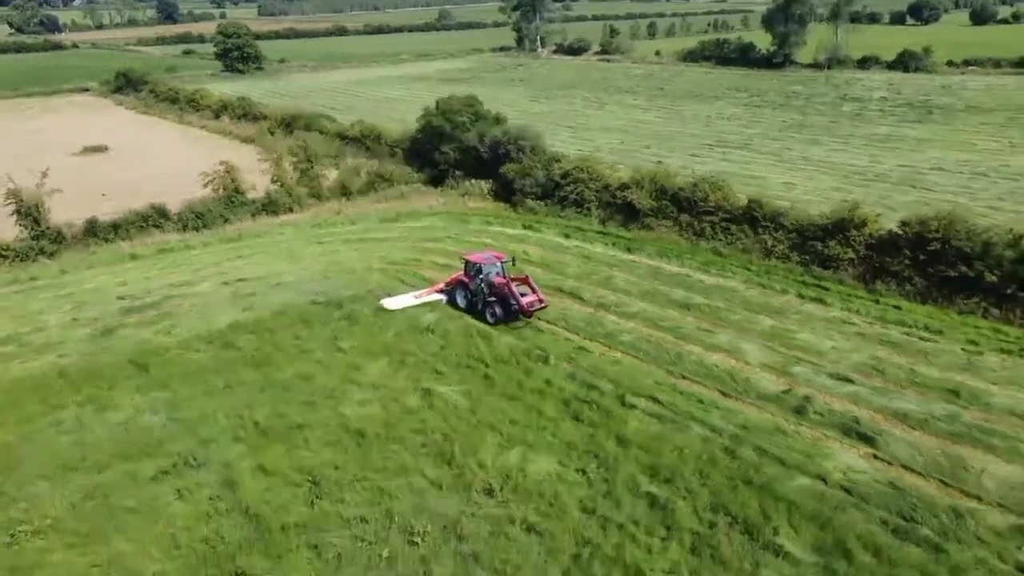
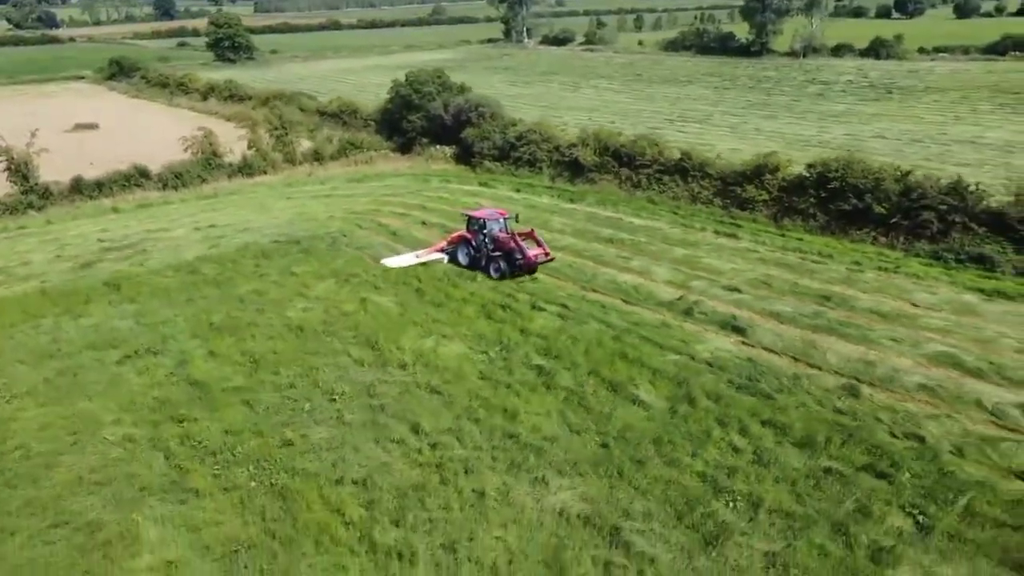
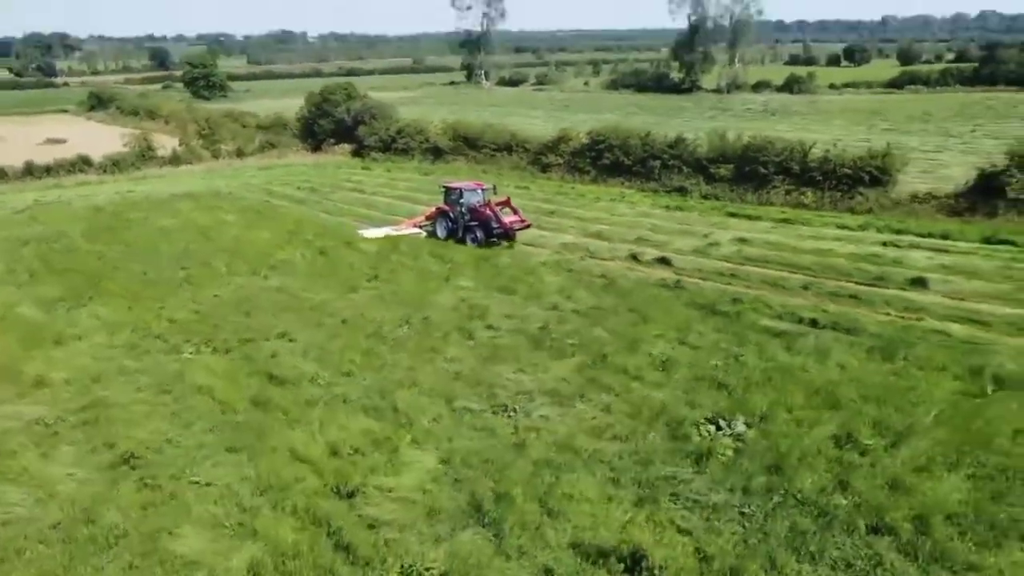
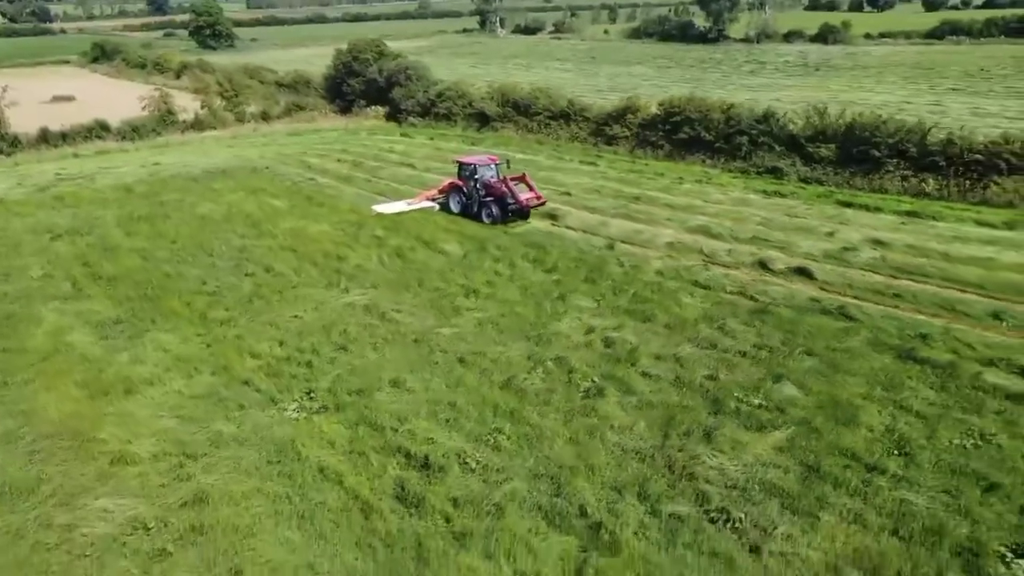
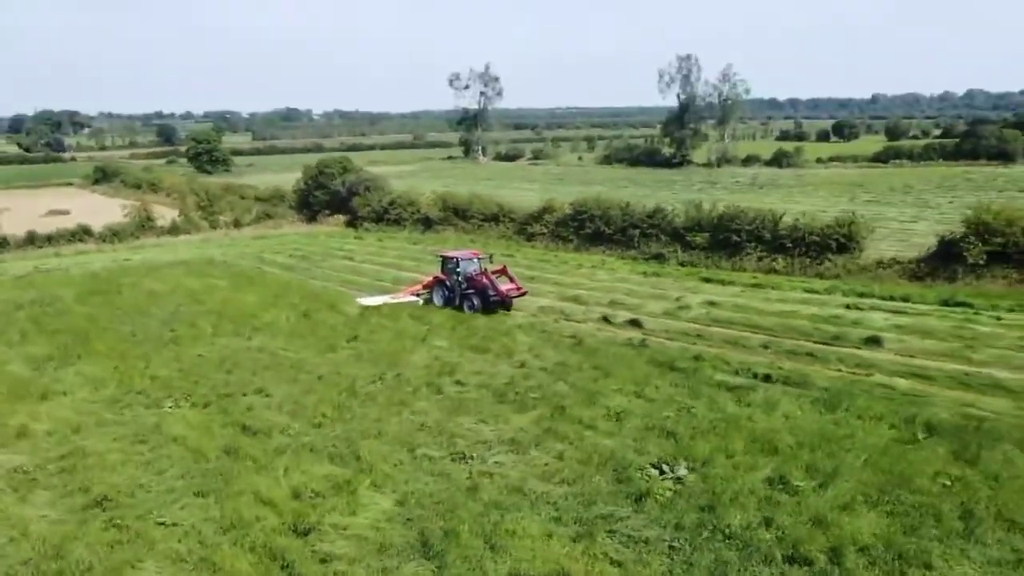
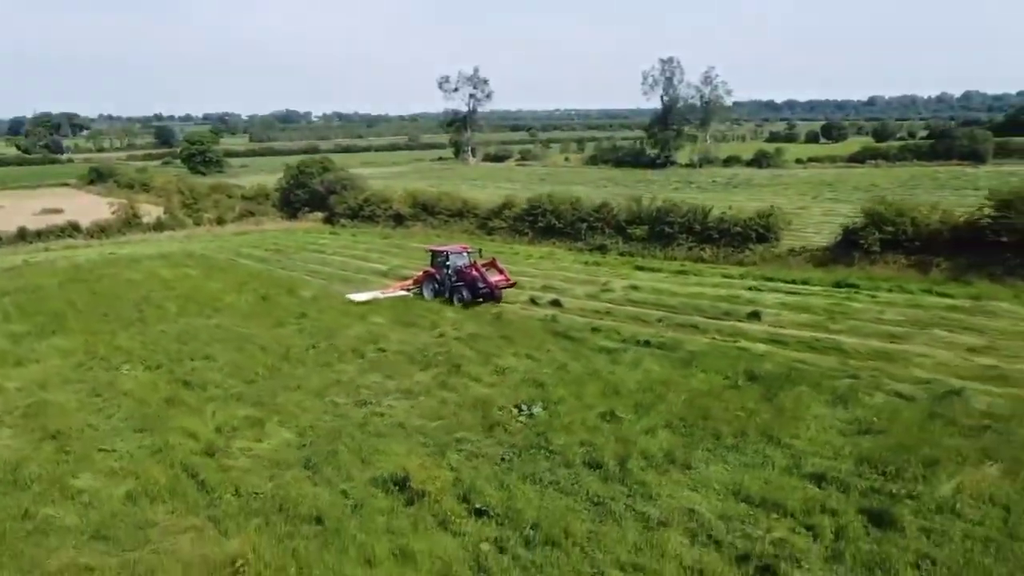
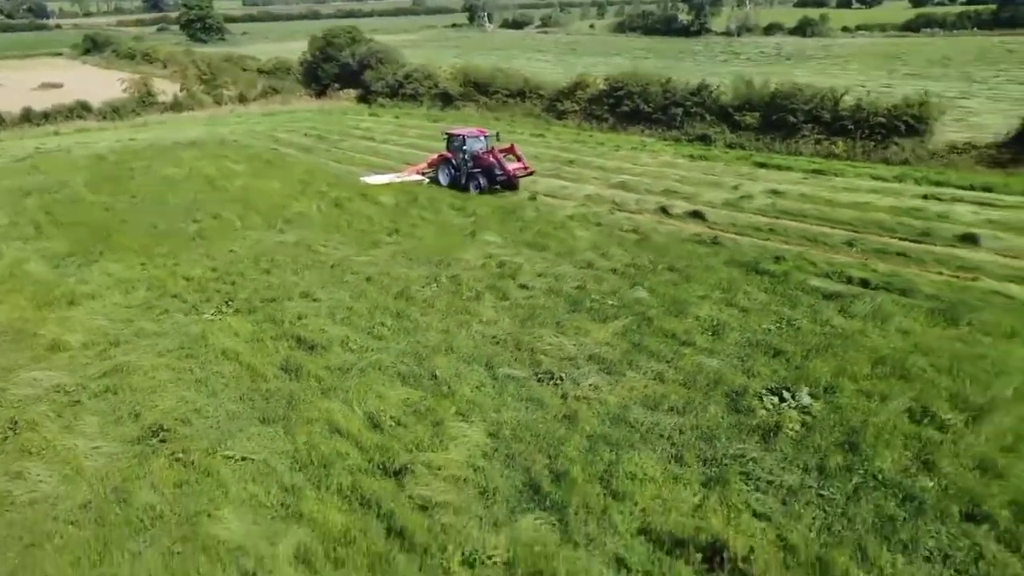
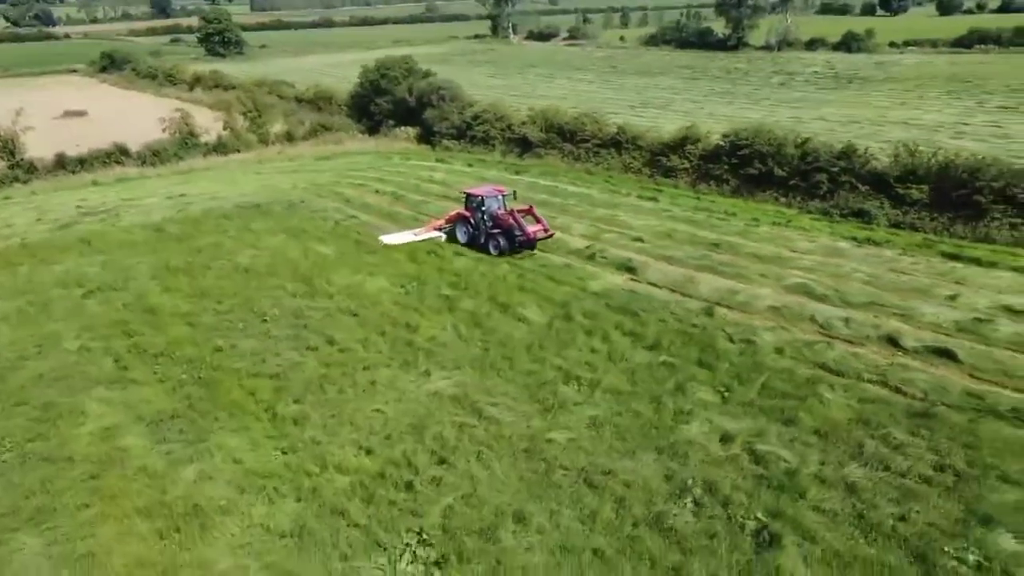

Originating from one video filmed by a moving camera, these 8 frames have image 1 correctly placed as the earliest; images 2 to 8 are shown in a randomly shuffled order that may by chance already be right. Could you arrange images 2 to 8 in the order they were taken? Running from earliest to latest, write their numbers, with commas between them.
2, 8, 4, 7, 3, 5, 6
